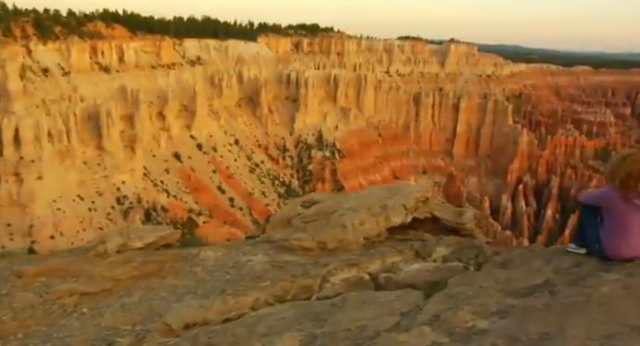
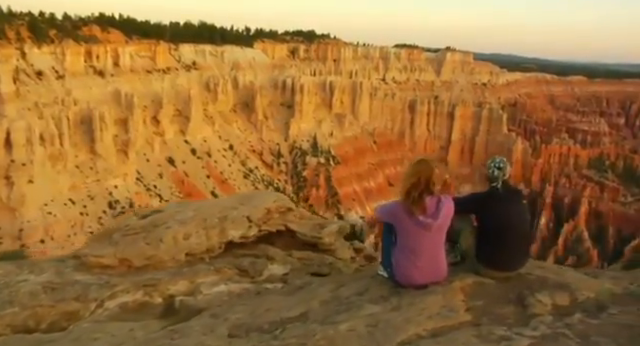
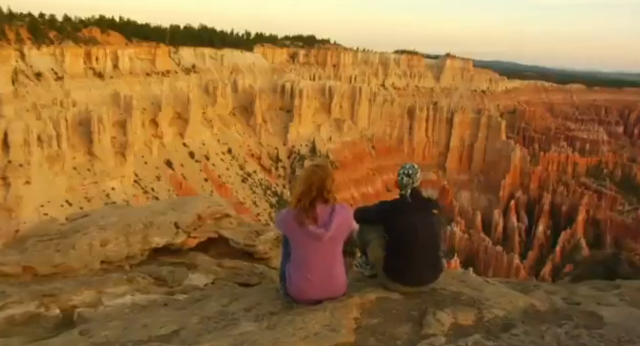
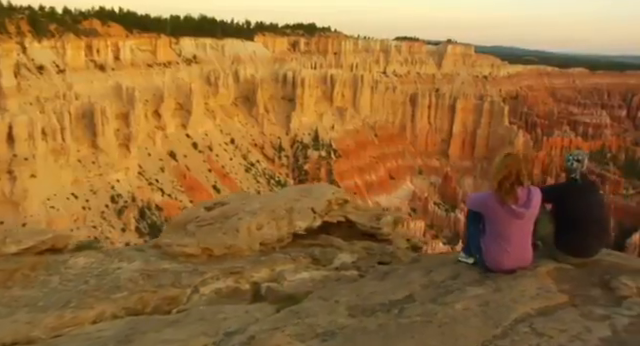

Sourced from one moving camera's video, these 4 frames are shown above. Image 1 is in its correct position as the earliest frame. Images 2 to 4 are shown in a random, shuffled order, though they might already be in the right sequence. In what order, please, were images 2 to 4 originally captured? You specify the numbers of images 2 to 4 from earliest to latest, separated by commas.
4, 2, 3
